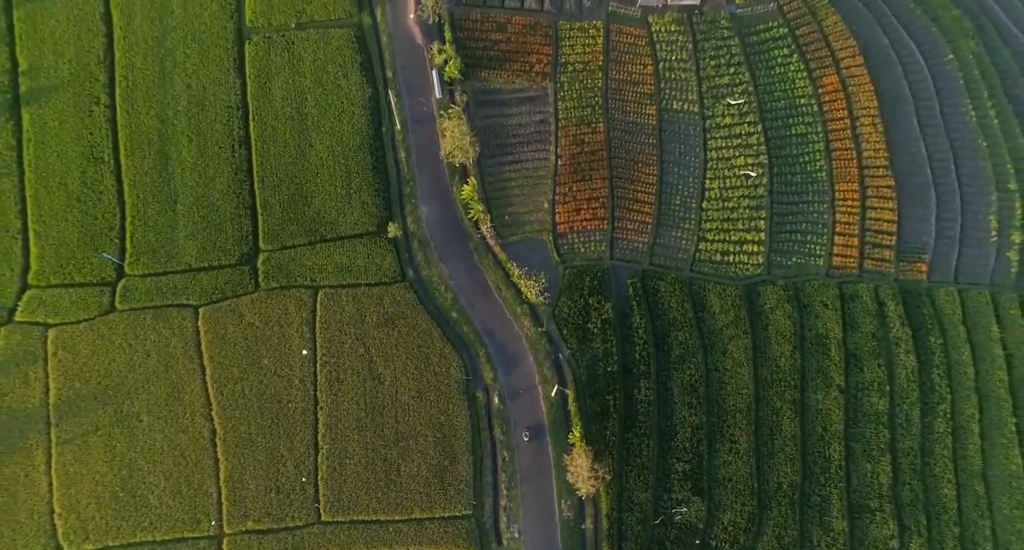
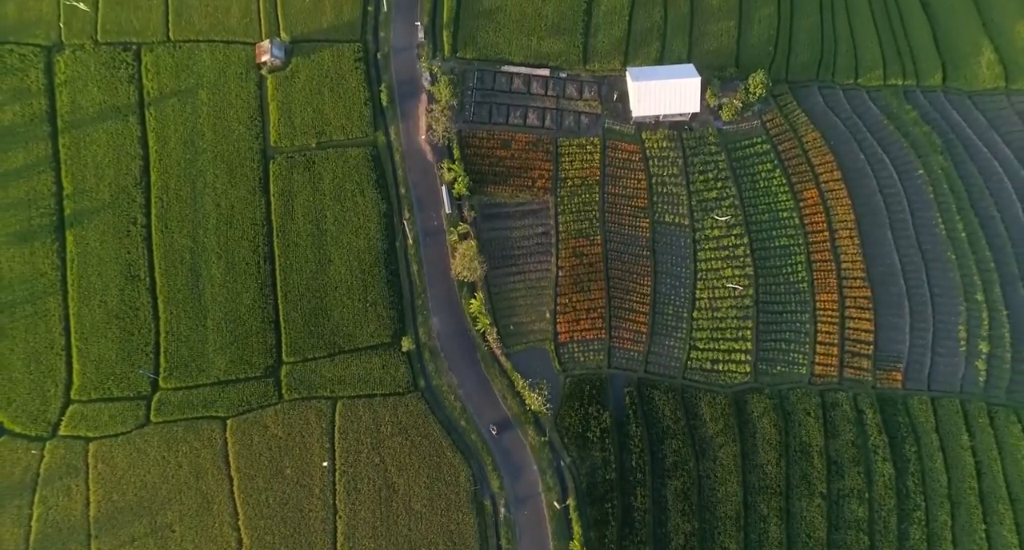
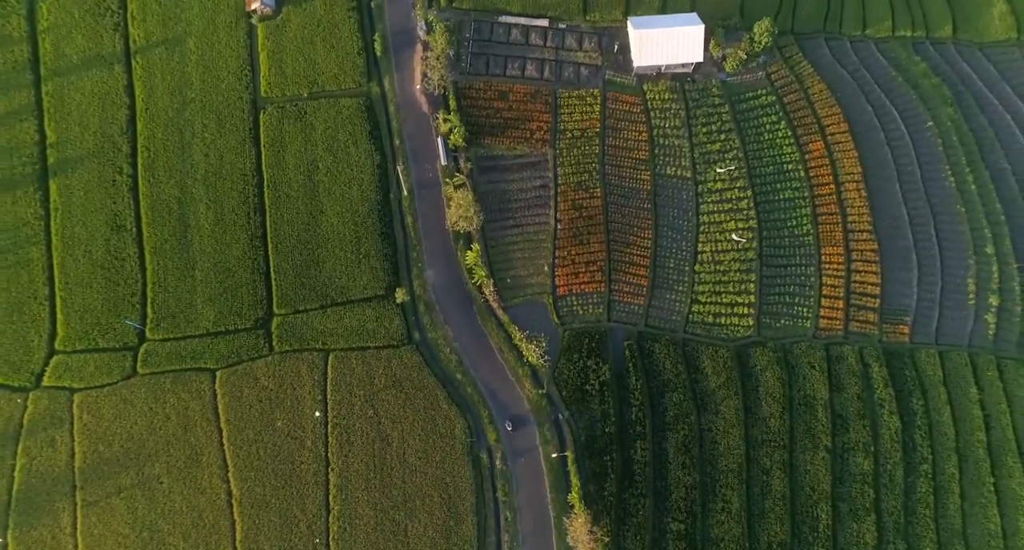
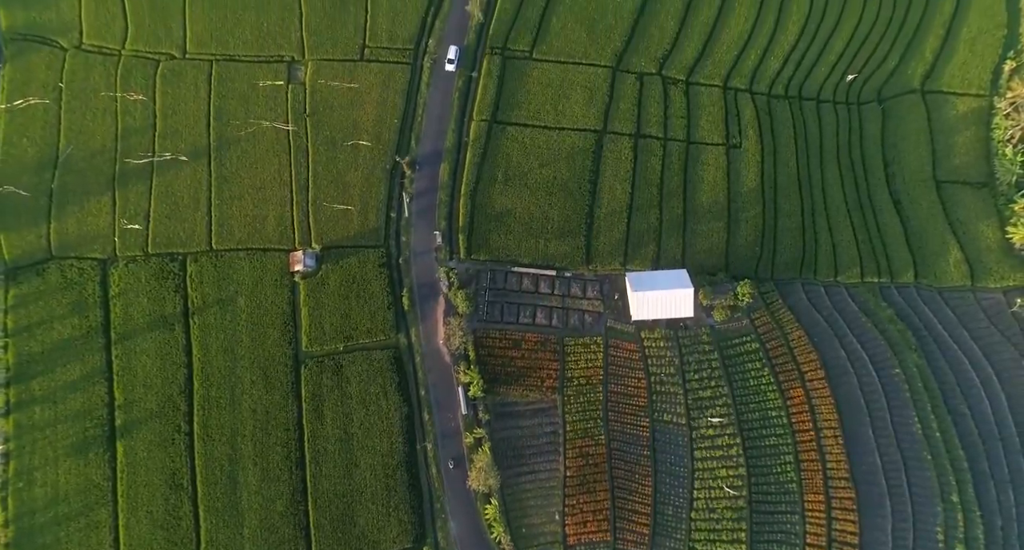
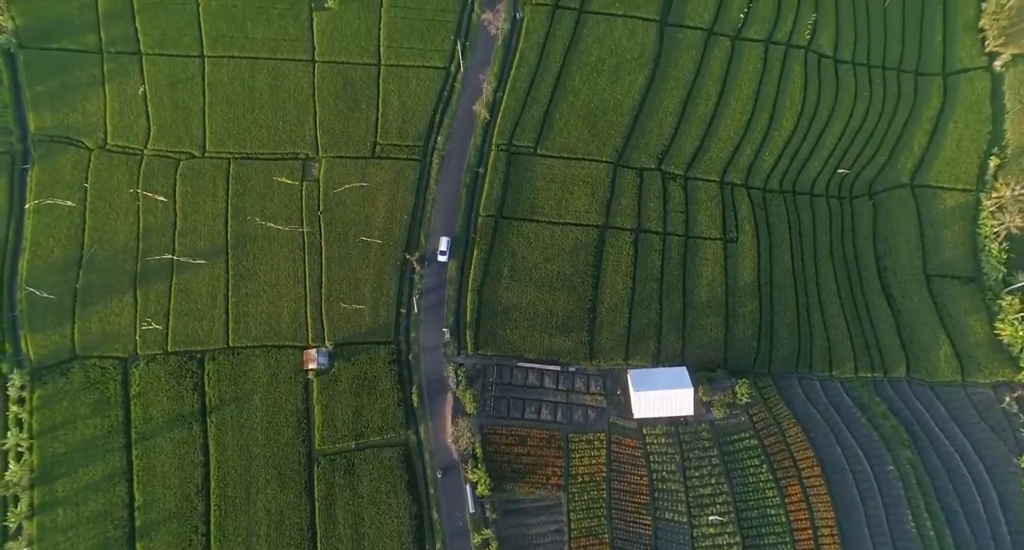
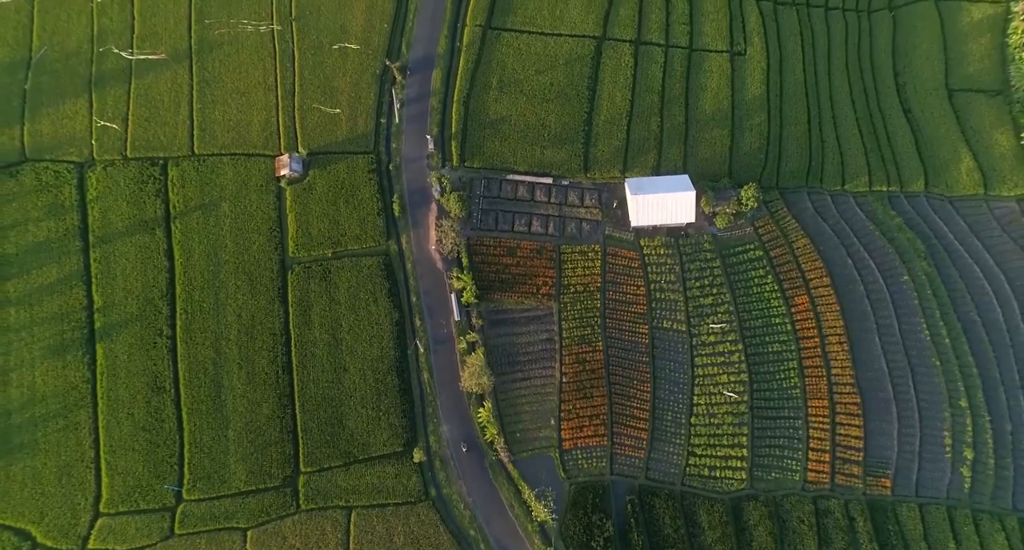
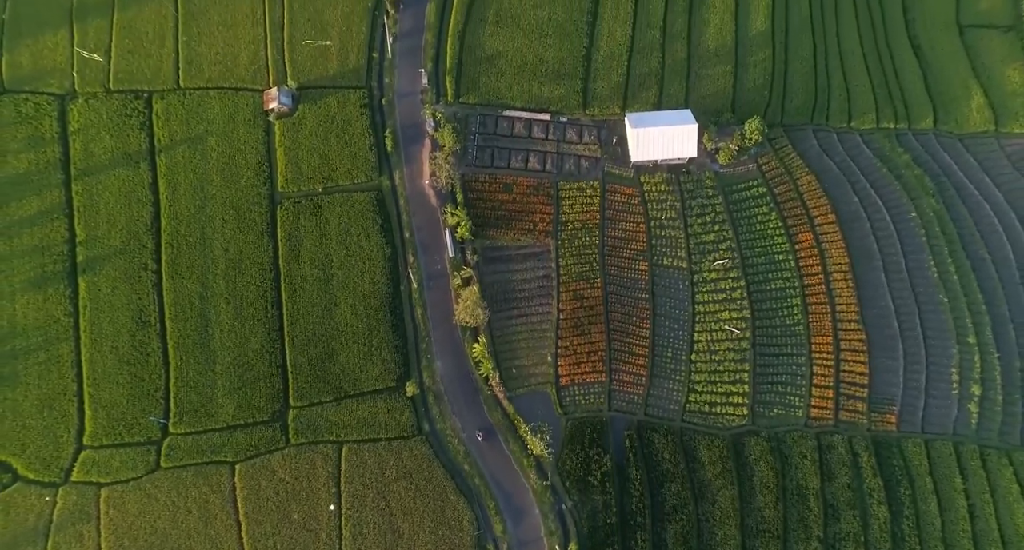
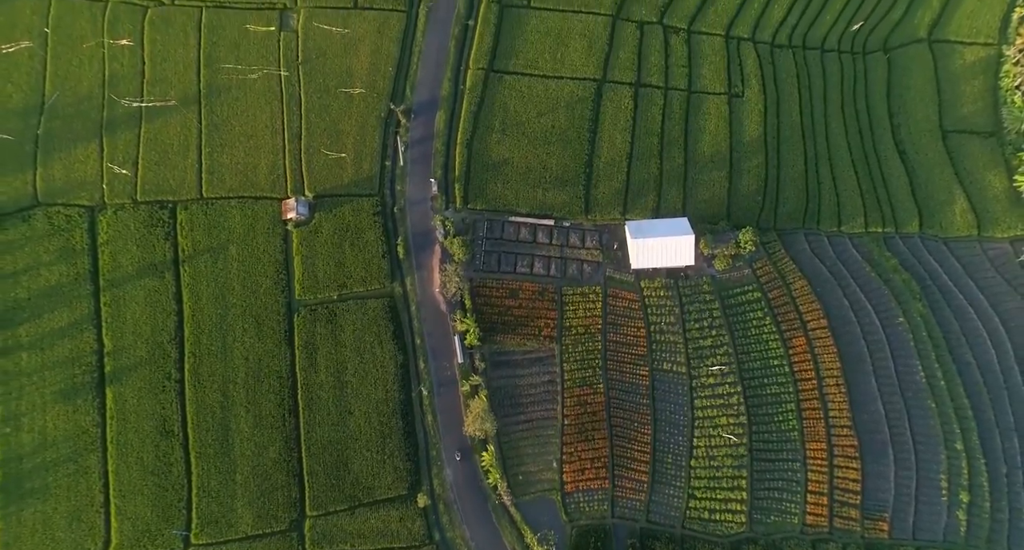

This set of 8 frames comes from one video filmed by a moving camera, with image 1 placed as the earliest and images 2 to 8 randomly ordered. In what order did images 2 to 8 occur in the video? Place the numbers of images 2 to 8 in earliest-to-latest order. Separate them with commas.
3, 2, 7, 6, 8, 4, 5
